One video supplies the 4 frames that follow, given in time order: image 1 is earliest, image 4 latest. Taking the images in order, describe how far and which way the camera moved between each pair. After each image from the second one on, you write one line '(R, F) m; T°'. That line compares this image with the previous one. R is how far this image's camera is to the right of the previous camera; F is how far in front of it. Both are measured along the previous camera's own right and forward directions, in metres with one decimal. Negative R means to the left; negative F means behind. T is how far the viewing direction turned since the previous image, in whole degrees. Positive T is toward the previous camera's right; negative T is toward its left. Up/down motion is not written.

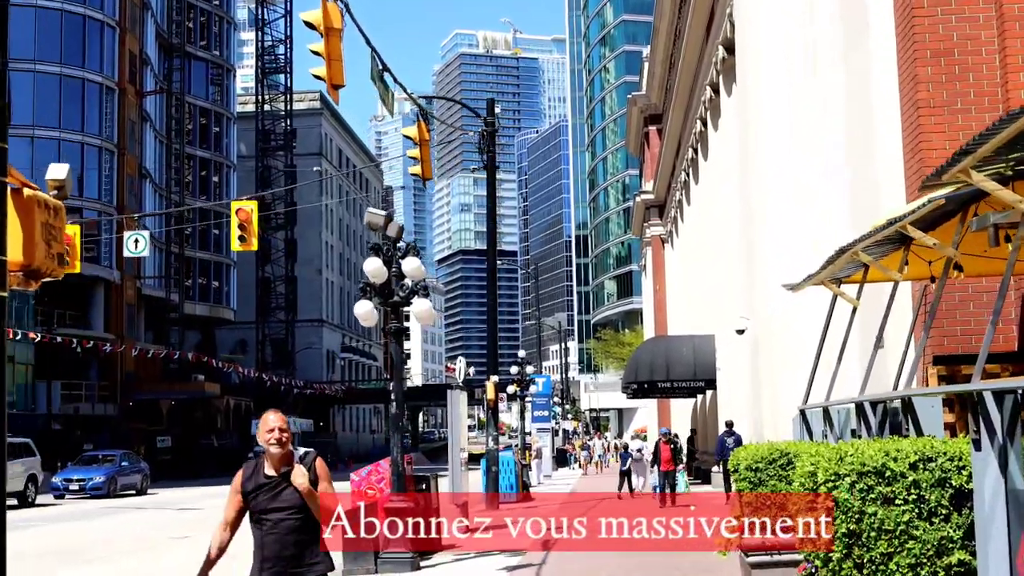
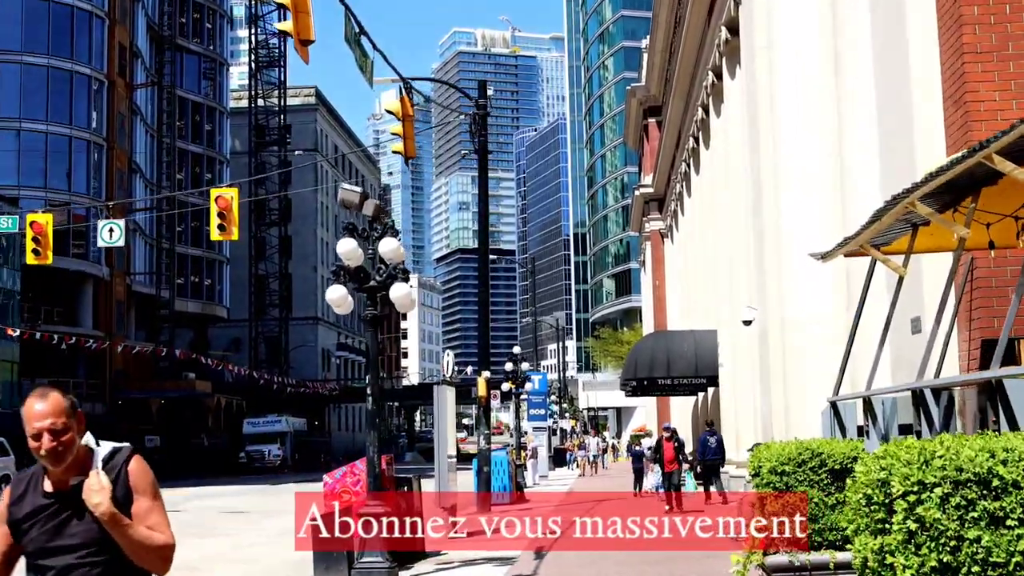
(+0.1, +1.2) m; 0°
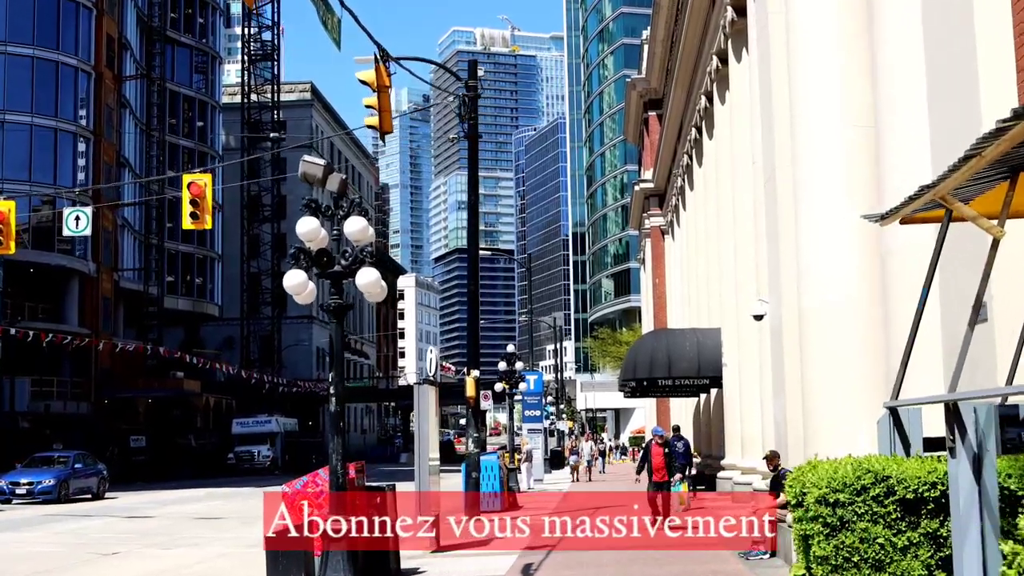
(+0.2, +1.5) m; 0°
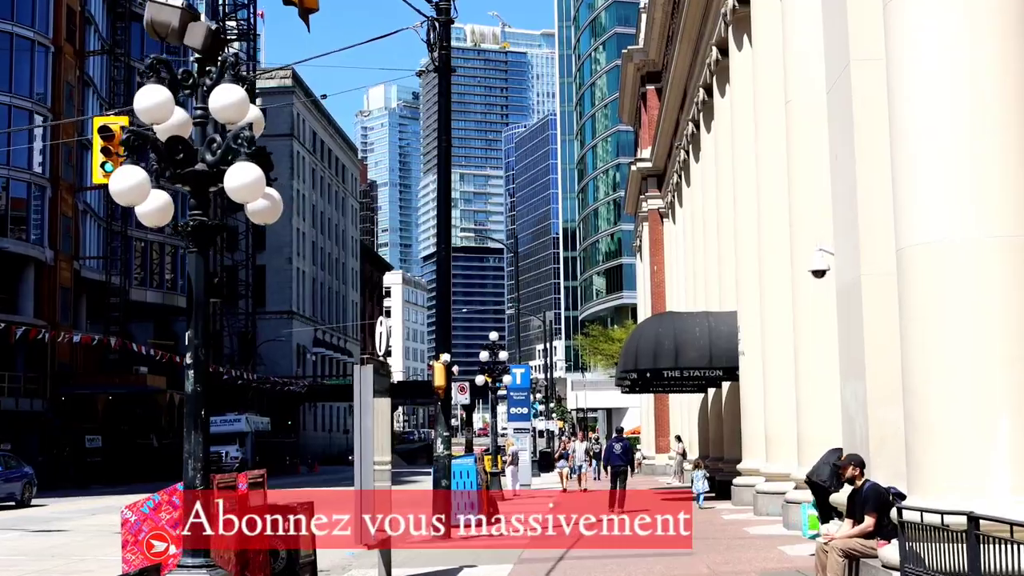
(+0.2, +4.0) m; +1°
